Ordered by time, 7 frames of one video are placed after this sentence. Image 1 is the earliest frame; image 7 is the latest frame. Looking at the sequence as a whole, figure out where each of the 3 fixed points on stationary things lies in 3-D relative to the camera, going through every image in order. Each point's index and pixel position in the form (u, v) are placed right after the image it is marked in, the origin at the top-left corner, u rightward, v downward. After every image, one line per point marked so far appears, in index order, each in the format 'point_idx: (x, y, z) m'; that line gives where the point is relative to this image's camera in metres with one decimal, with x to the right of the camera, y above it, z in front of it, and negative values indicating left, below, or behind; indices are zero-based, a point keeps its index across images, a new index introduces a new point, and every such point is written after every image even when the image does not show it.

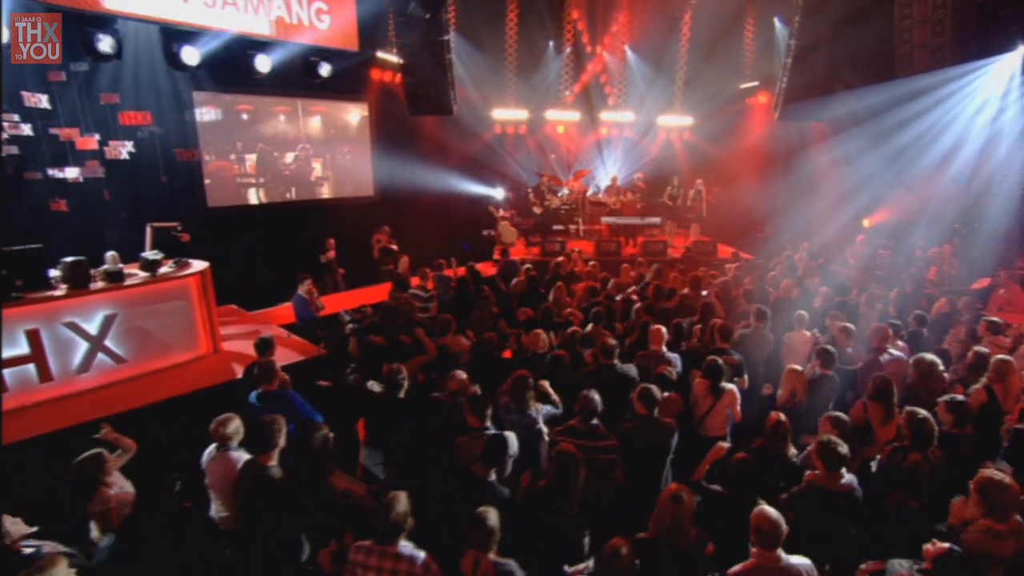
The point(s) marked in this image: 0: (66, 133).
0: (-4.9, +1.8, +6.3) m
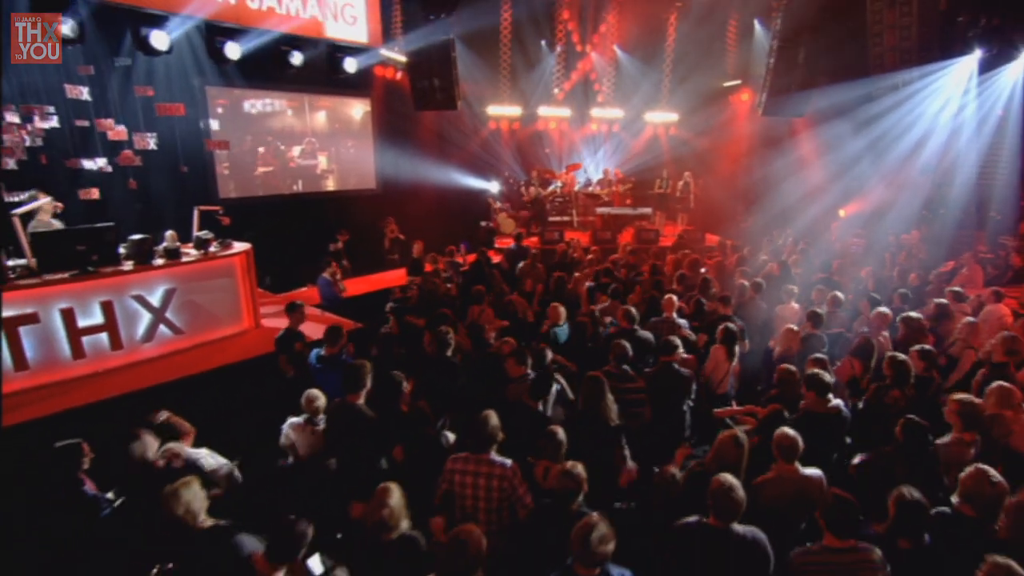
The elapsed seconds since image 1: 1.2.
0: (-4.8, +1.9, +6.6) m
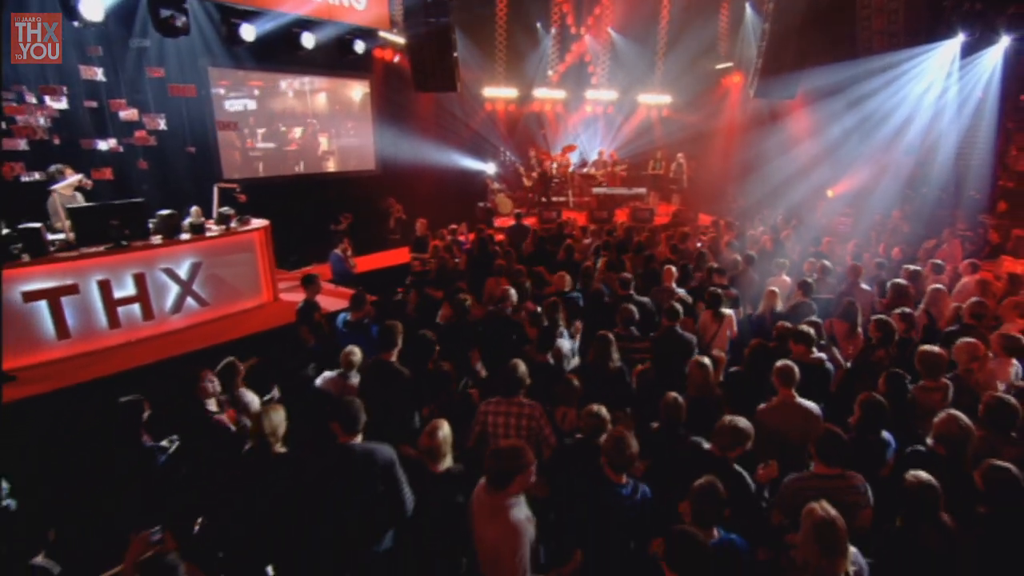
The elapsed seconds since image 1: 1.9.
0: (-4.7, +2.2, +6.8) m
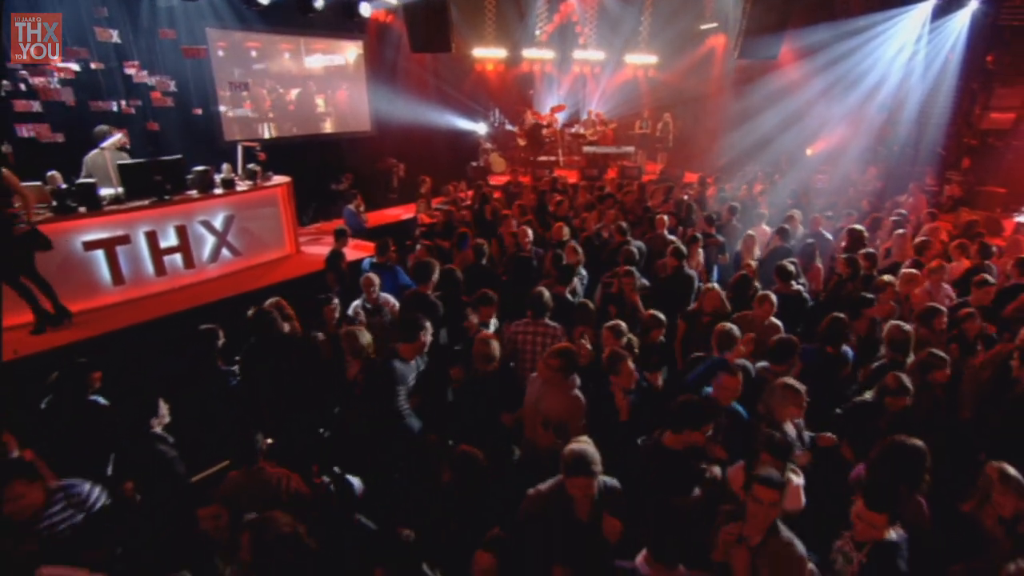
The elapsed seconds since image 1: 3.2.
0: (-4.7, +2.8, +7.0) m
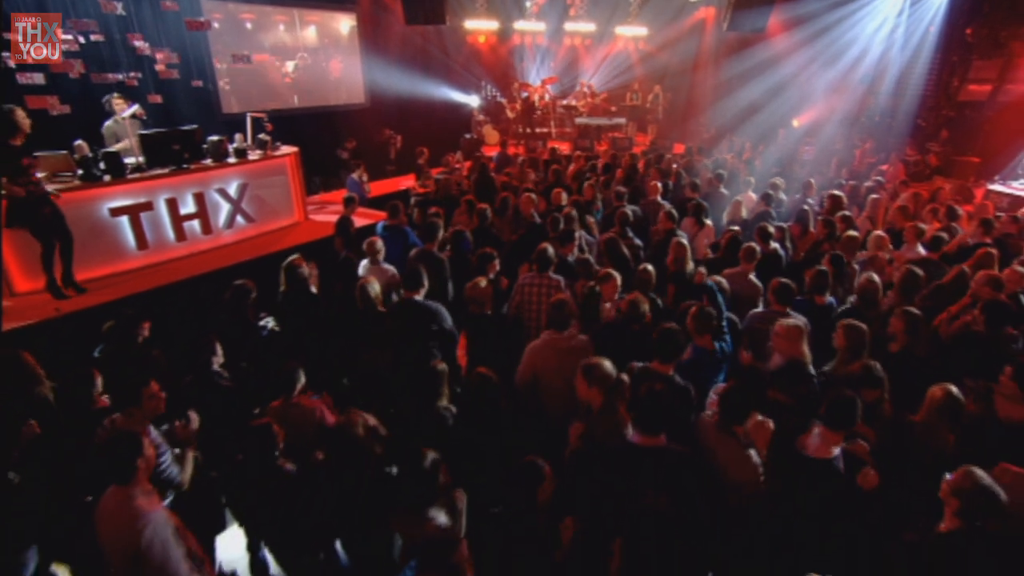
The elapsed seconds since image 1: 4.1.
0: (-4.8, +3.2, +7.1) m
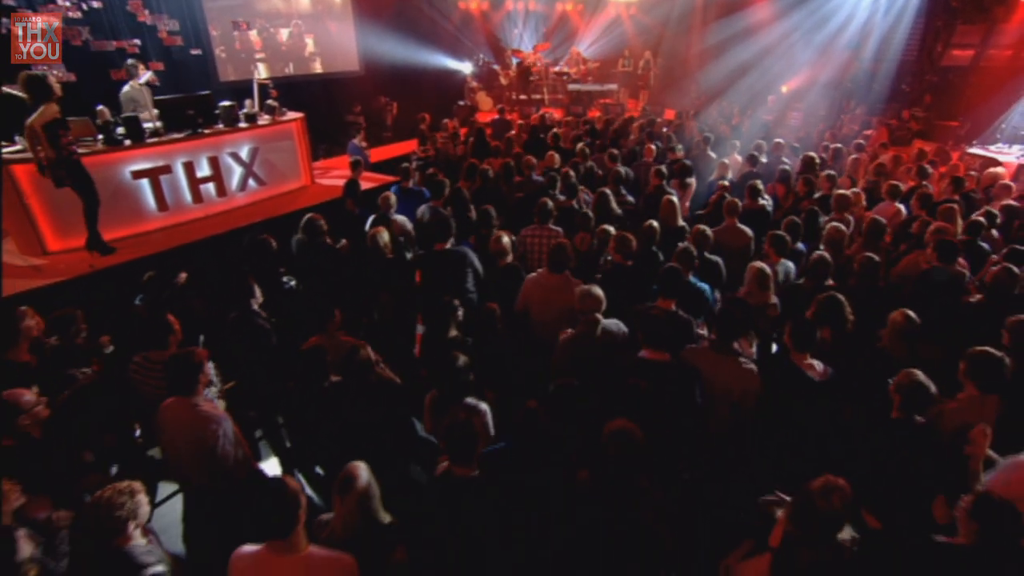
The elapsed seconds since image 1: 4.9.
0: (-4.8, +3.6, +7.2) m
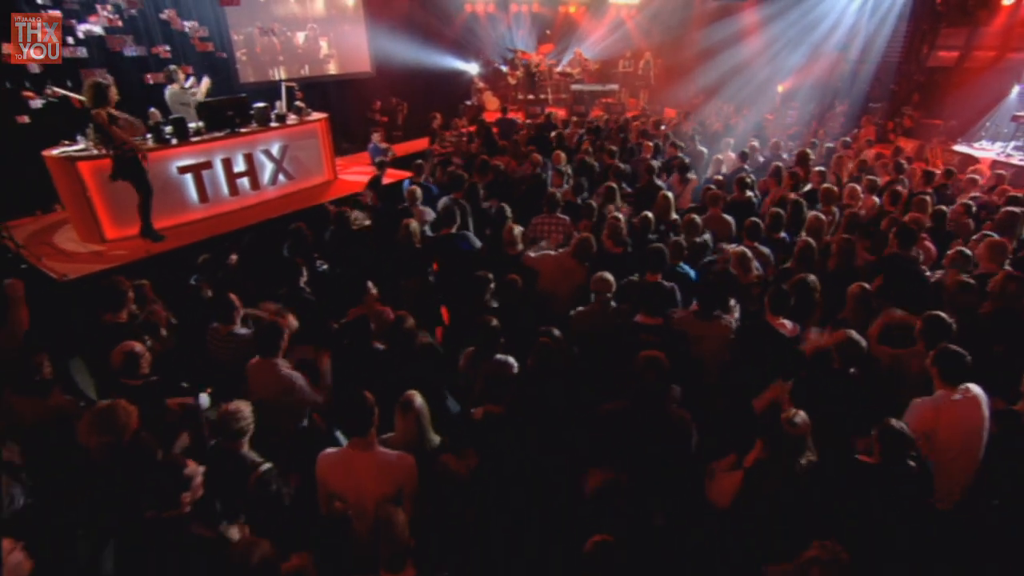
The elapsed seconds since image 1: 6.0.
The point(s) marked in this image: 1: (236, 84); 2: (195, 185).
0: (-4.7, +3.8, +7.7) m
1: (-4.4, +3.3, +9.0) m
2: (-3.2, +1.0, +5.7) m
